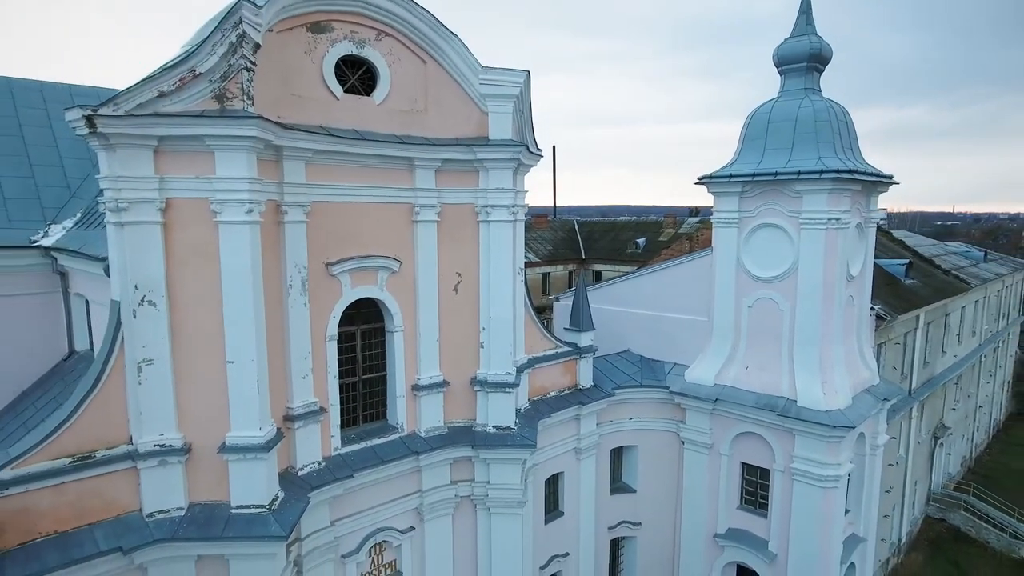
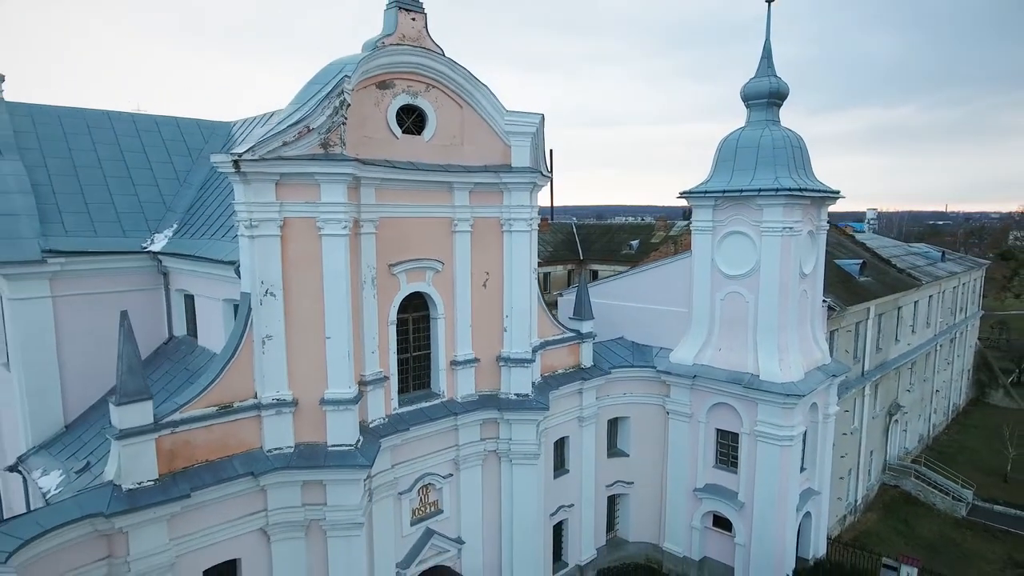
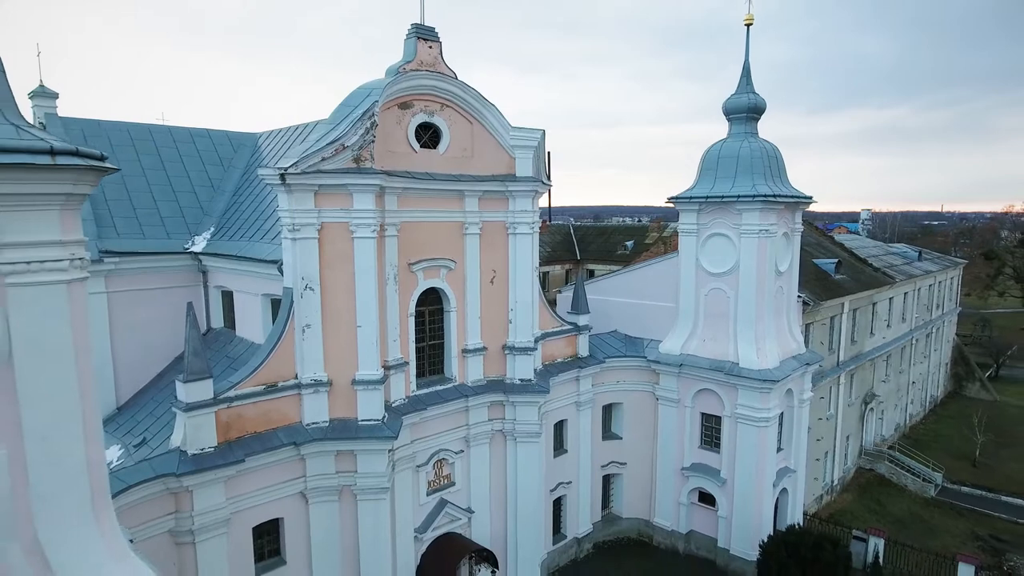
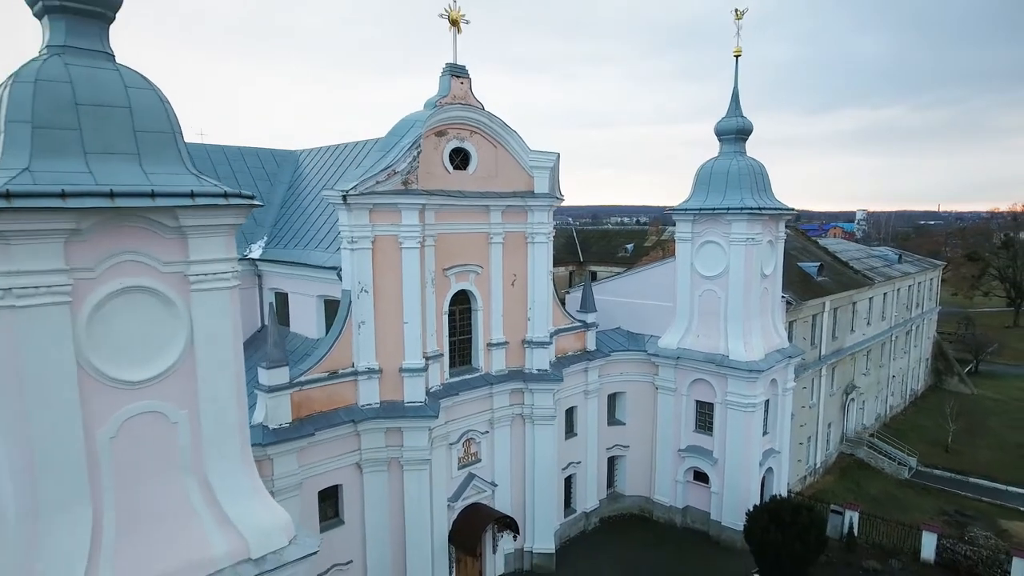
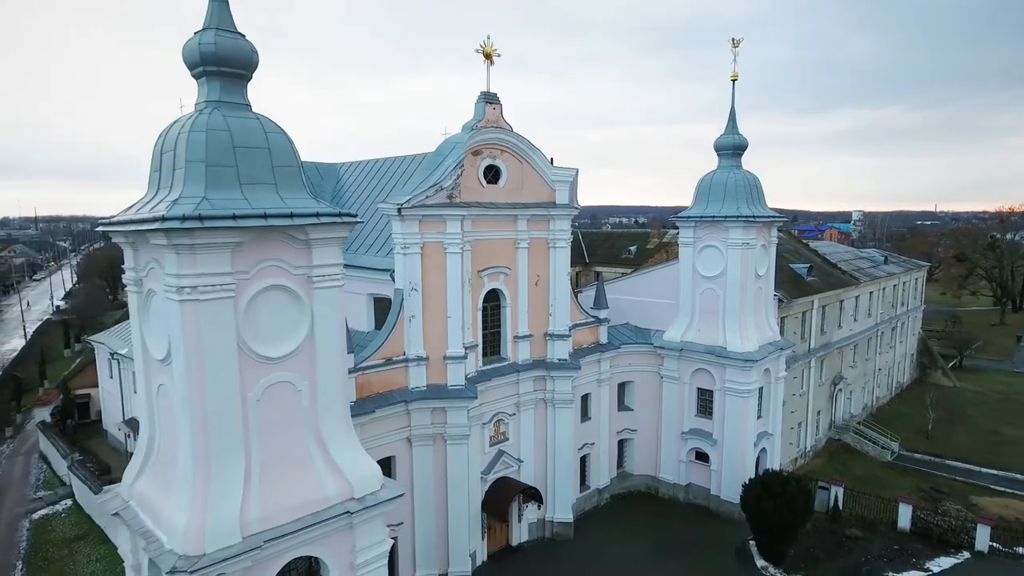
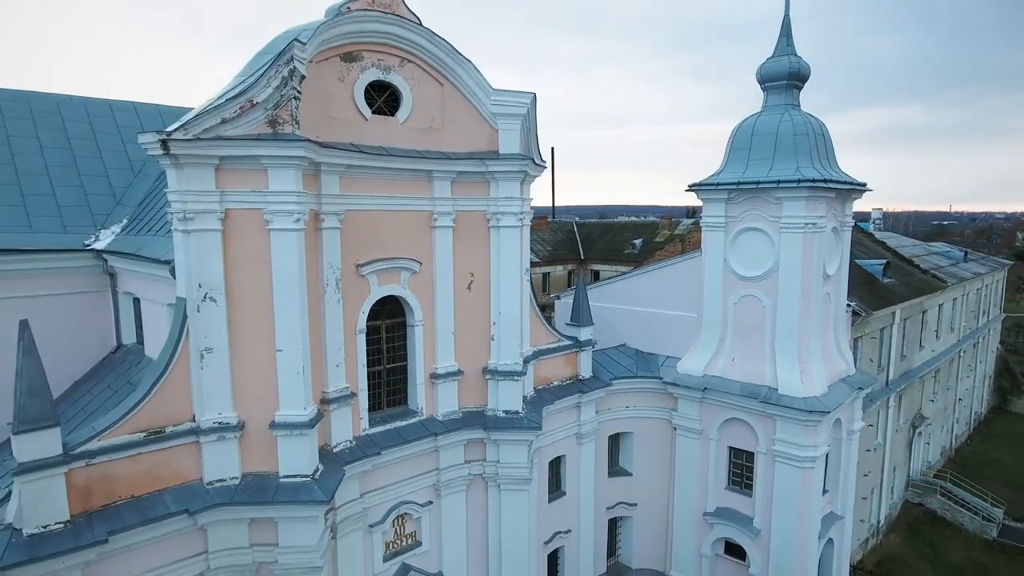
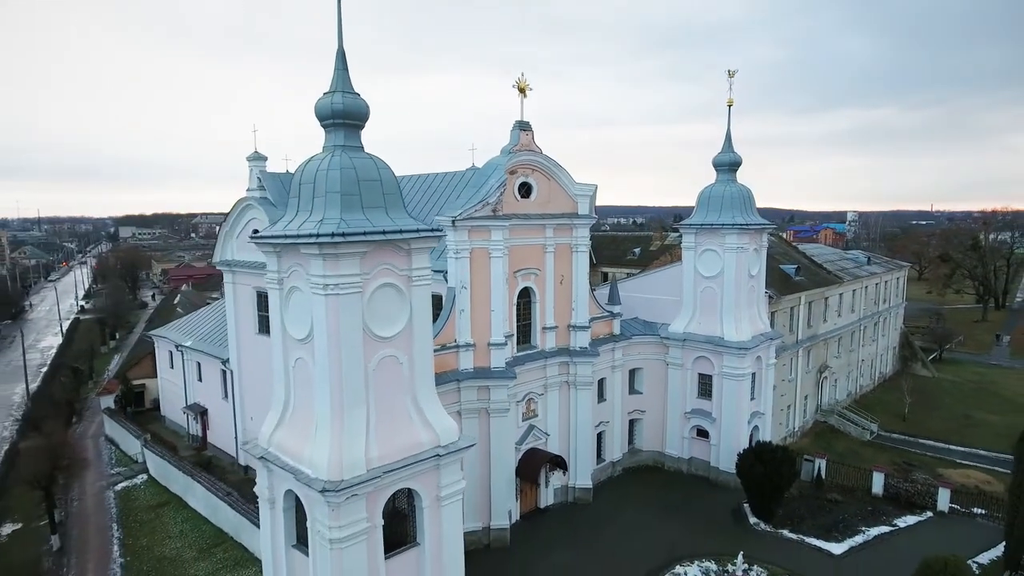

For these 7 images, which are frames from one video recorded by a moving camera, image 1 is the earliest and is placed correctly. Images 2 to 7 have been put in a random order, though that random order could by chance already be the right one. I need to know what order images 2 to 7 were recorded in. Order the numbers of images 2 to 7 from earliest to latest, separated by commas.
6, 2, 3, 4, 5, 7
